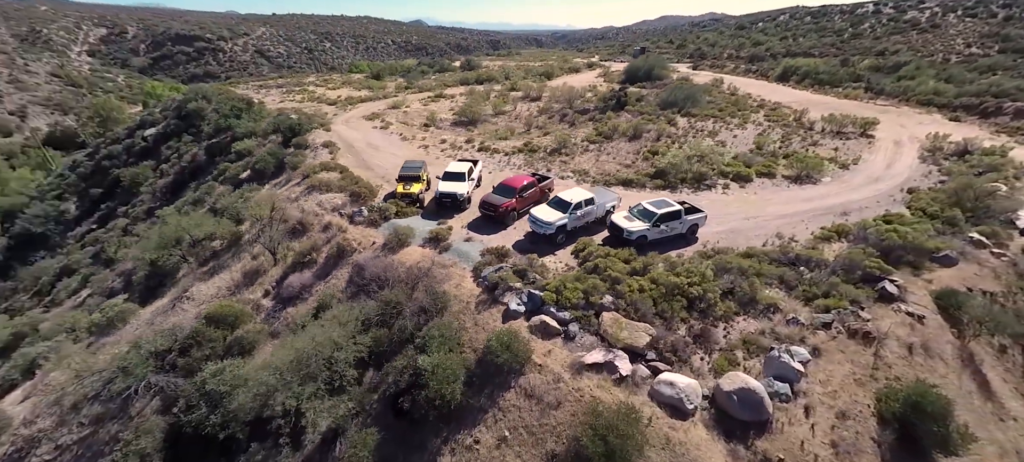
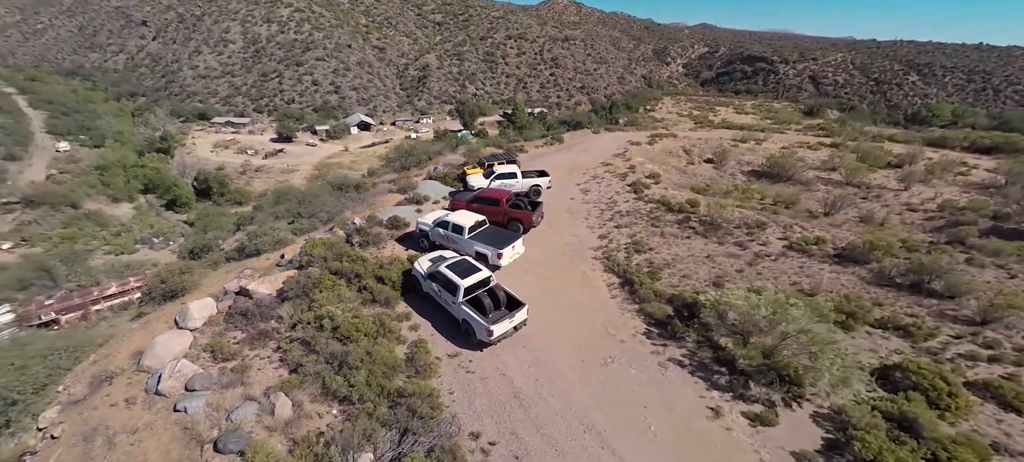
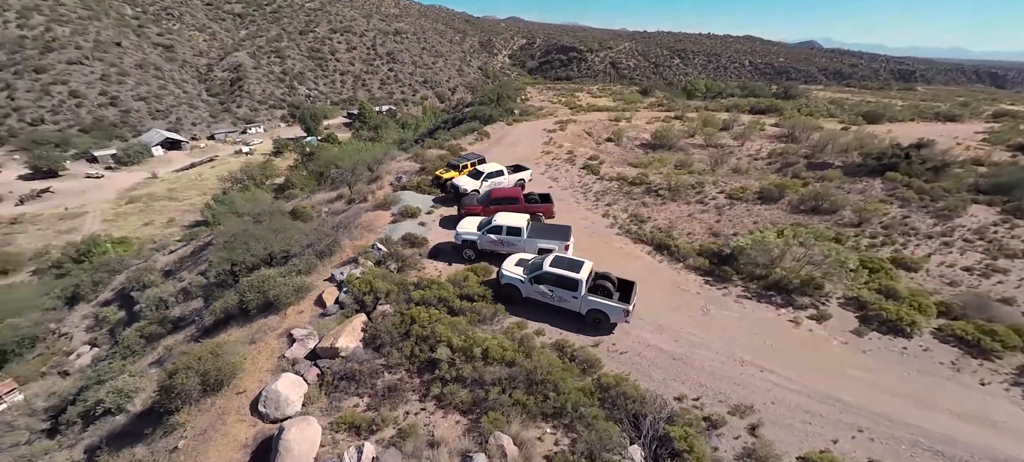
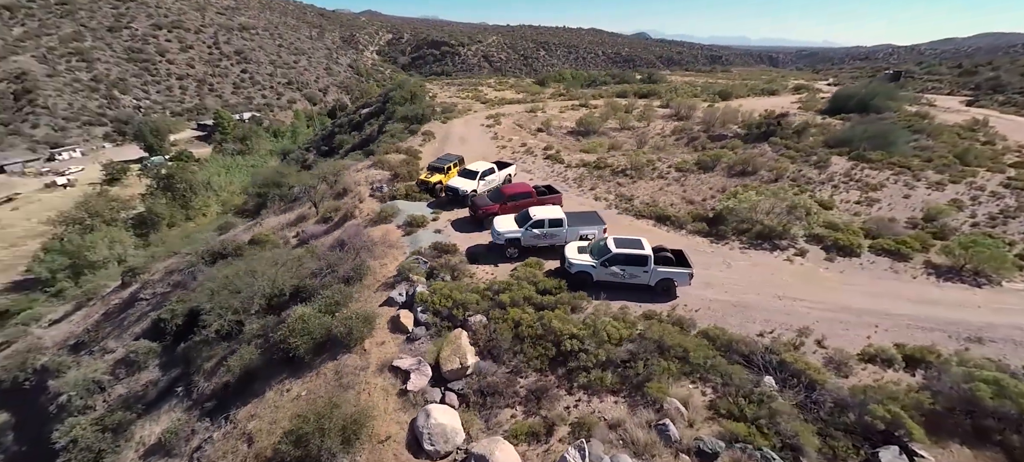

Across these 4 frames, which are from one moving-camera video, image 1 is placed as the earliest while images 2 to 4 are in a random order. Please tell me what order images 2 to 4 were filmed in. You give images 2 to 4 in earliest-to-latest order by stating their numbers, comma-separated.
4, 3, 2
